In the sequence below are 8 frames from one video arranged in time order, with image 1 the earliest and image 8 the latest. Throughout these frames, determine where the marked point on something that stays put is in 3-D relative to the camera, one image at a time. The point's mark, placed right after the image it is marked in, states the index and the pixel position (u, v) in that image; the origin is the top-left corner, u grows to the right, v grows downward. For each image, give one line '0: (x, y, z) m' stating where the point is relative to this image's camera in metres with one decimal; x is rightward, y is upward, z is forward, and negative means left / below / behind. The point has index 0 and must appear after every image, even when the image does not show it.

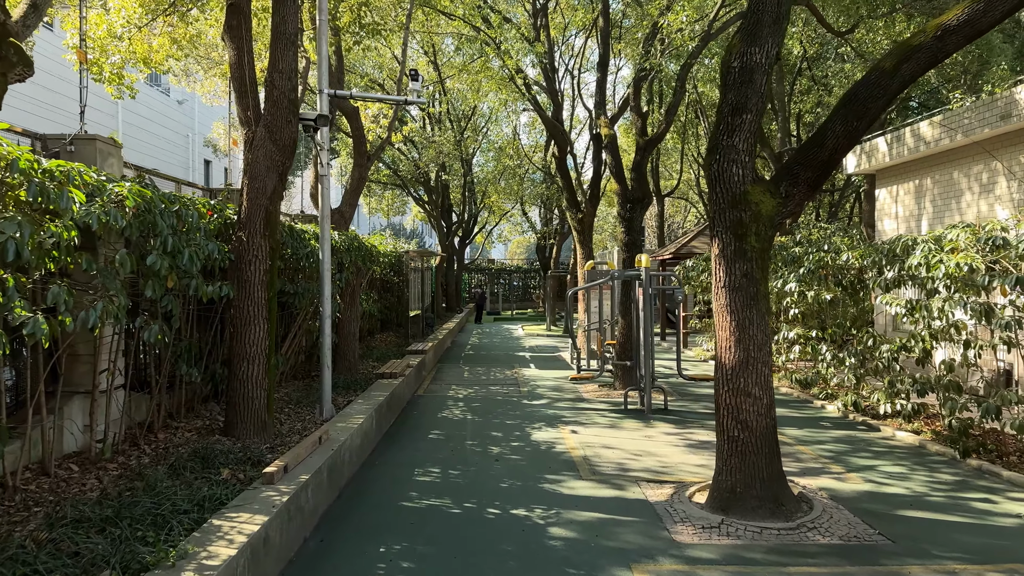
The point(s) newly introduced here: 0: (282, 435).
0: (-2.0, -1.2, +6.4) m
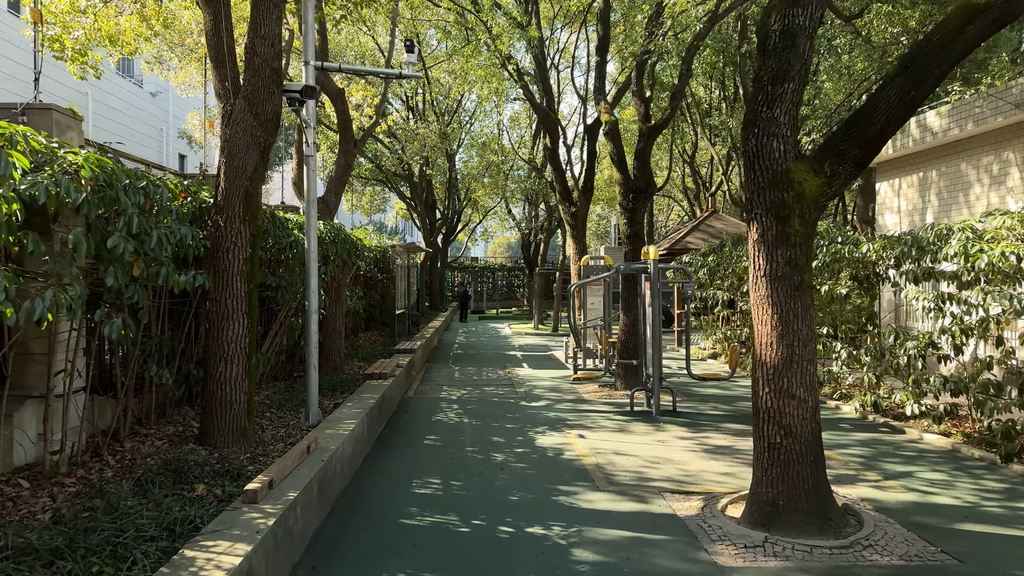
0: (-1.9, -1.2, +5.7) m
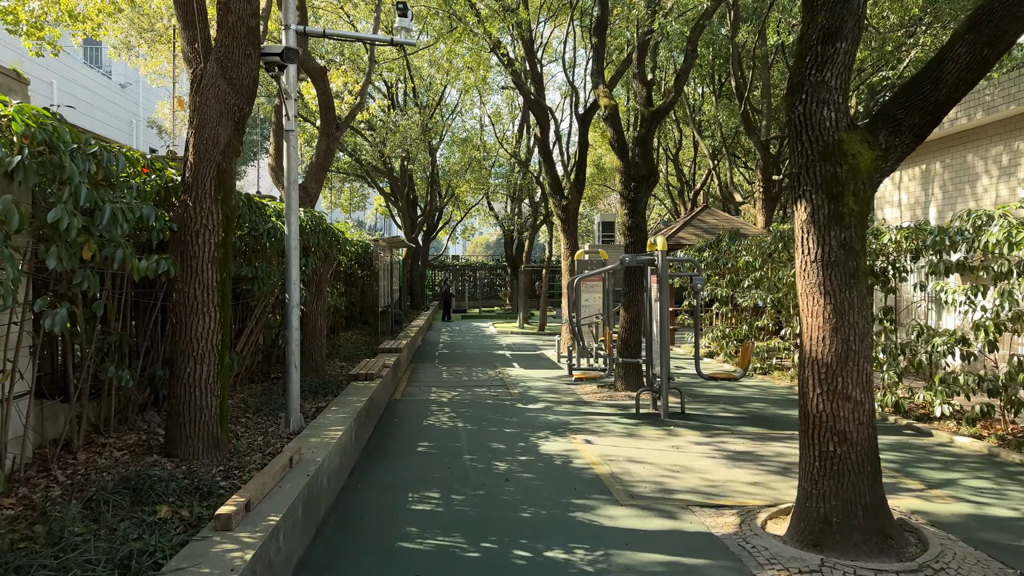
0: (-1.8, -1.1, +5.1) m
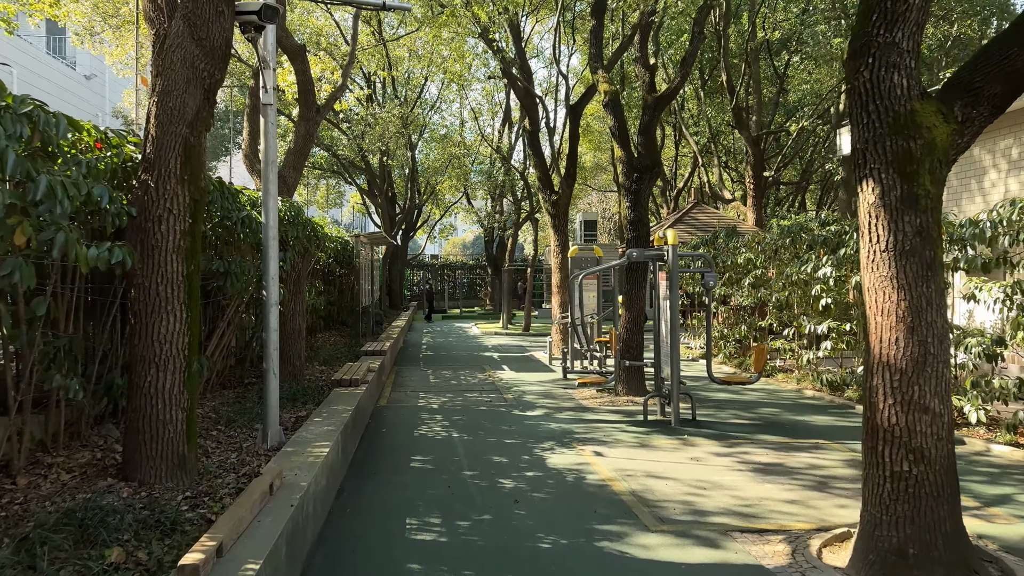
0: (-1.8, -1.1, +4.4) m
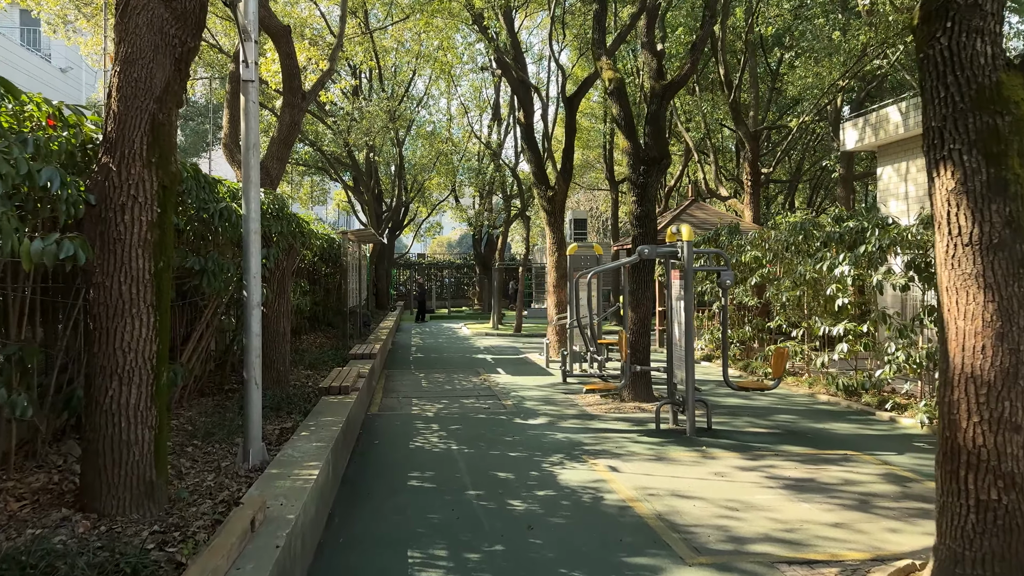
0: (-1.7, -1.1, +3.9) m
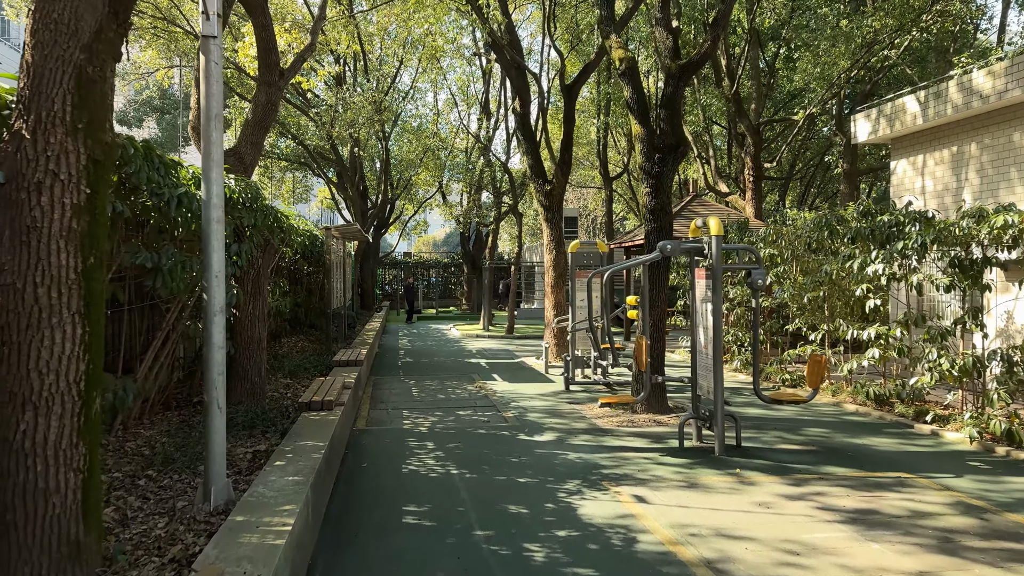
0: (-1.6, -1.1, +3.1) m
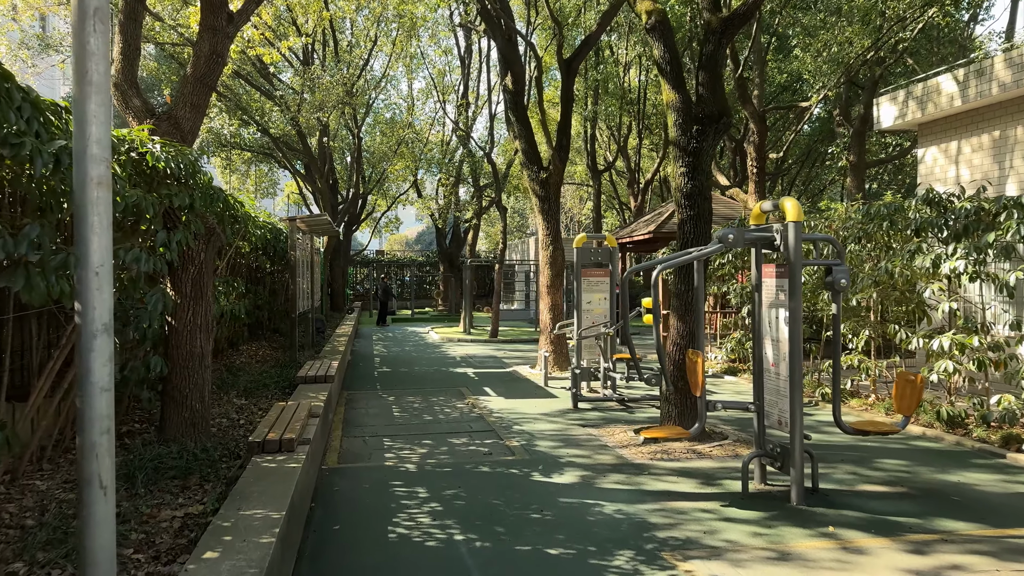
0: (-1.4, -1.1, +1.7) m
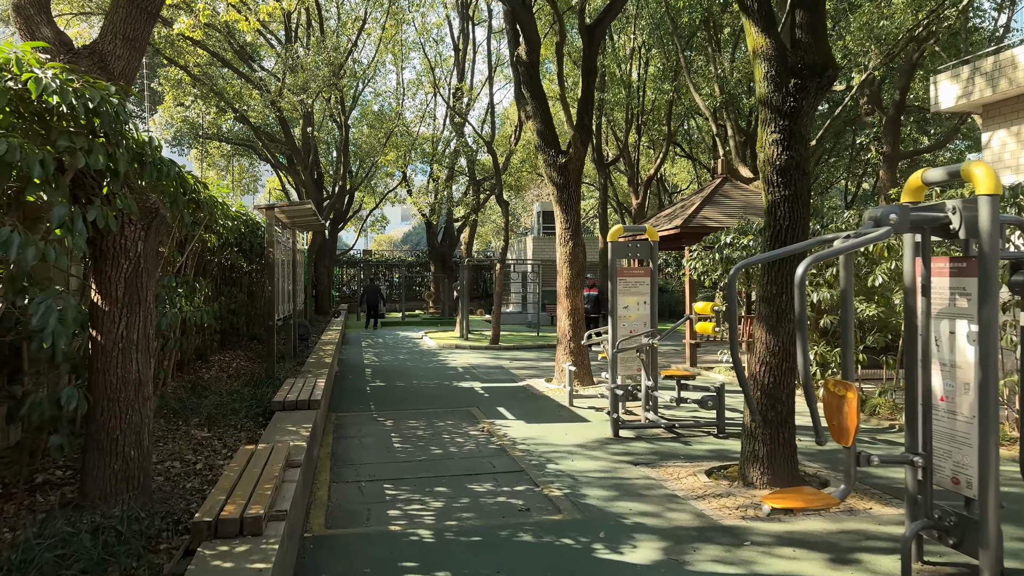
0: (-1.0, -1.1, +0.2) m
